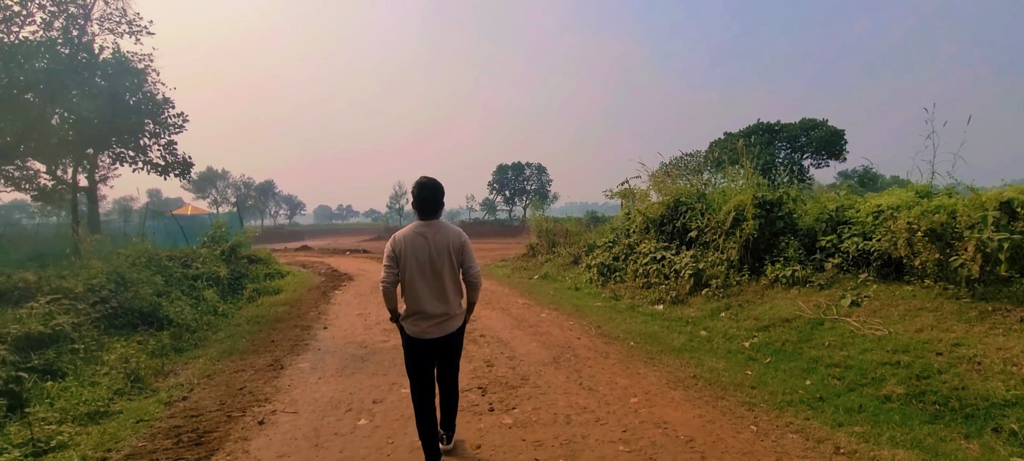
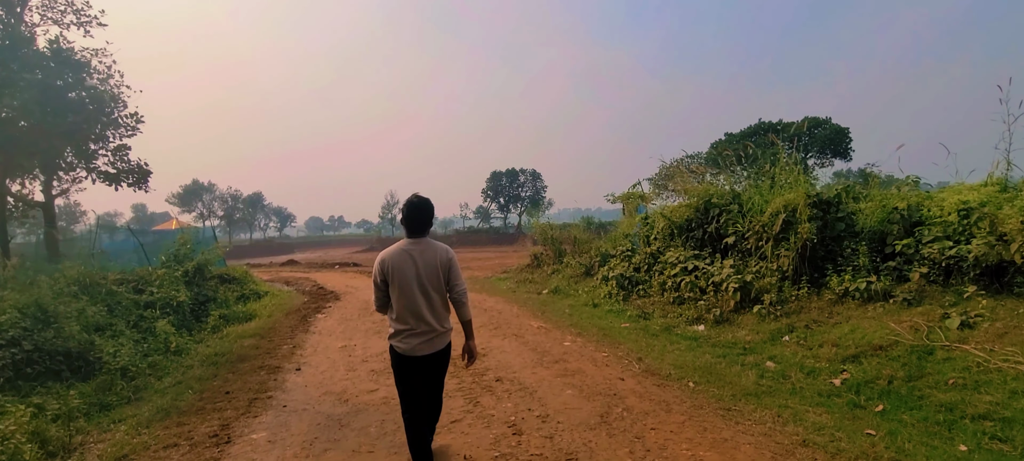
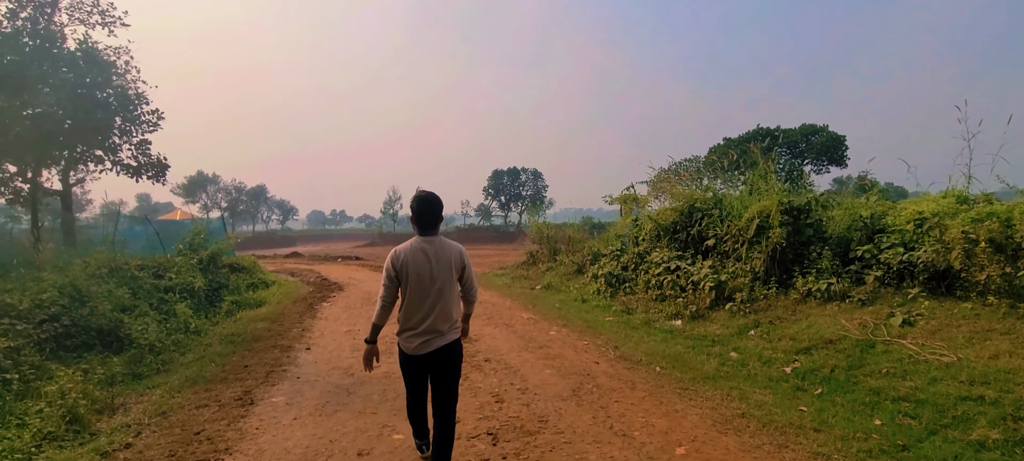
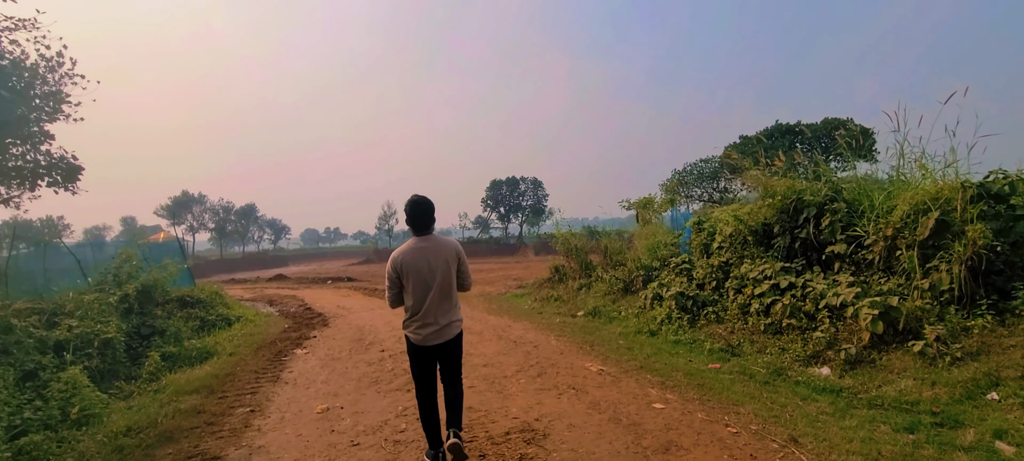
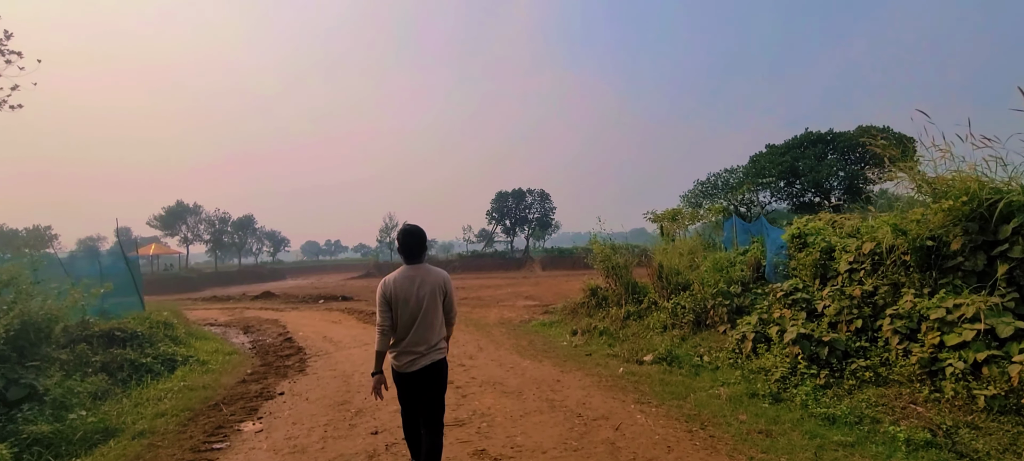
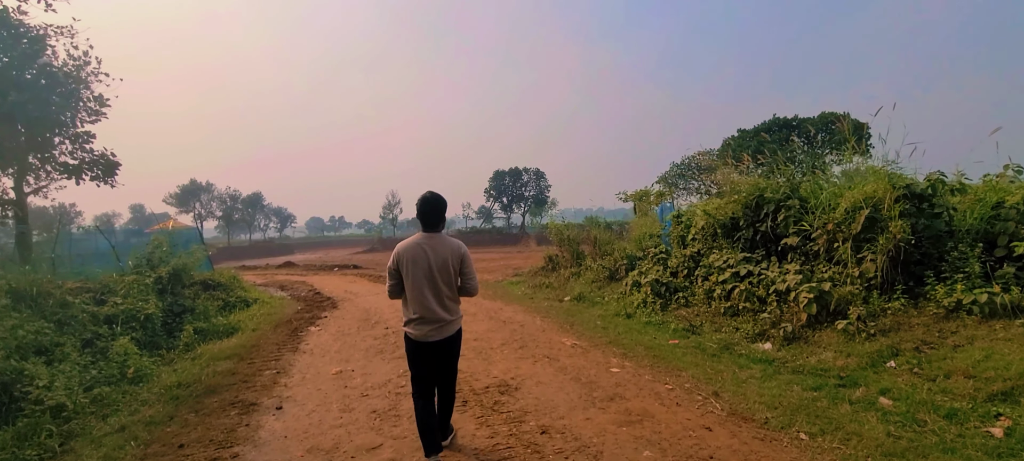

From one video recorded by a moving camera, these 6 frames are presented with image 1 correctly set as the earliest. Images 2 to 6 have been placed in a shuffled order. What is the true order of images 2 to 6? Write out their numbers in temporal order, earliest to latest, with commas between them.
3, 2, 6, 4, 5
